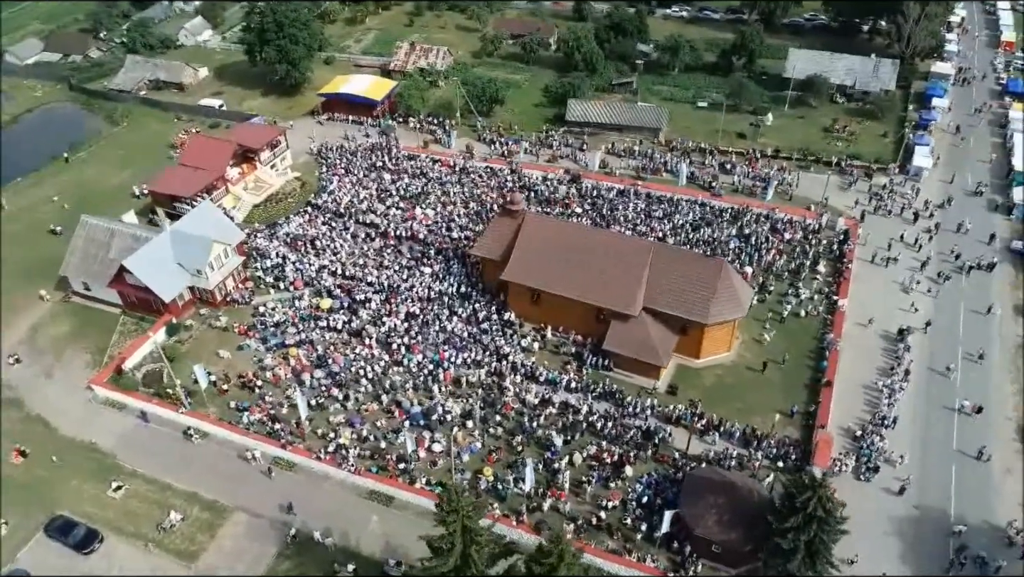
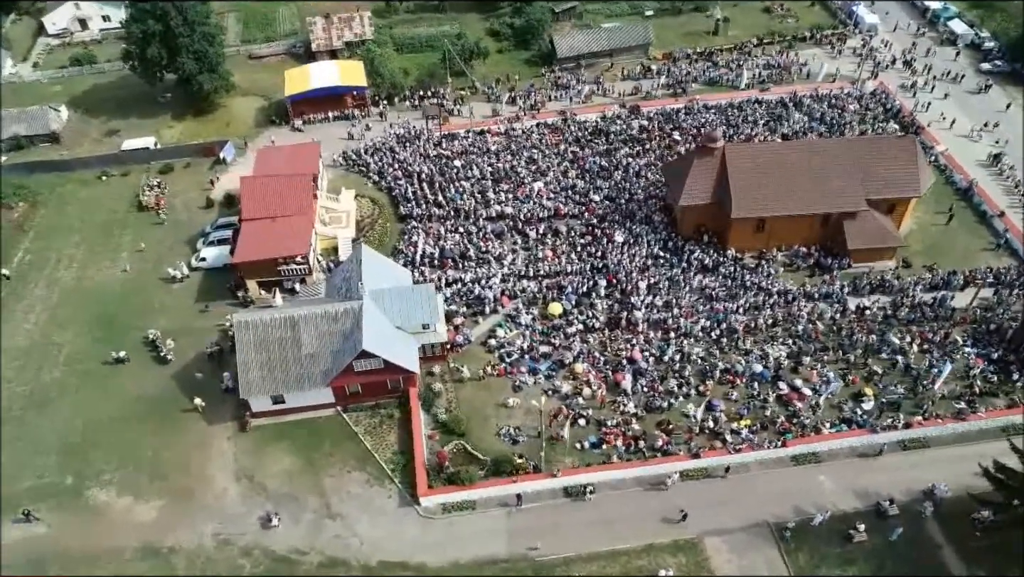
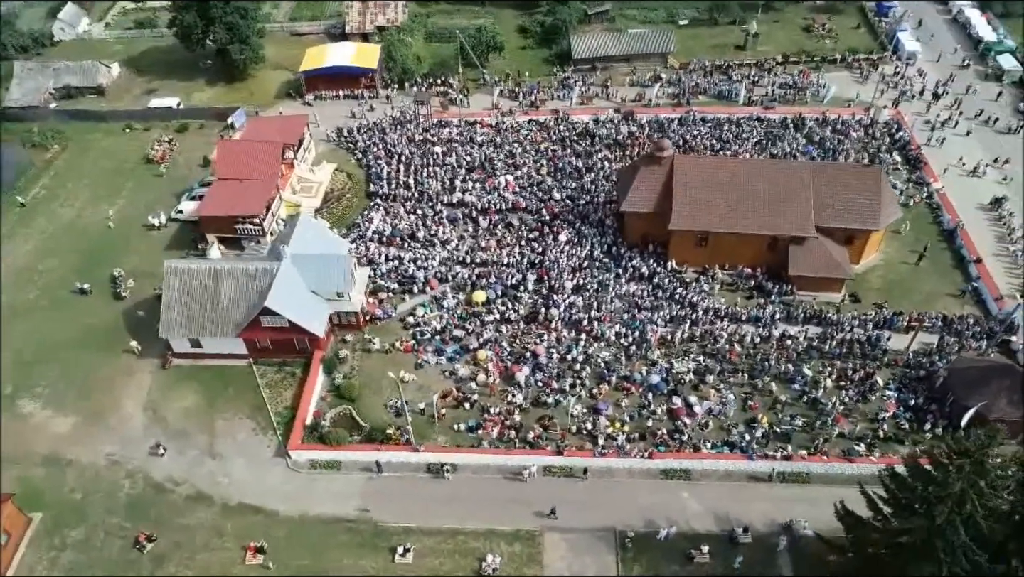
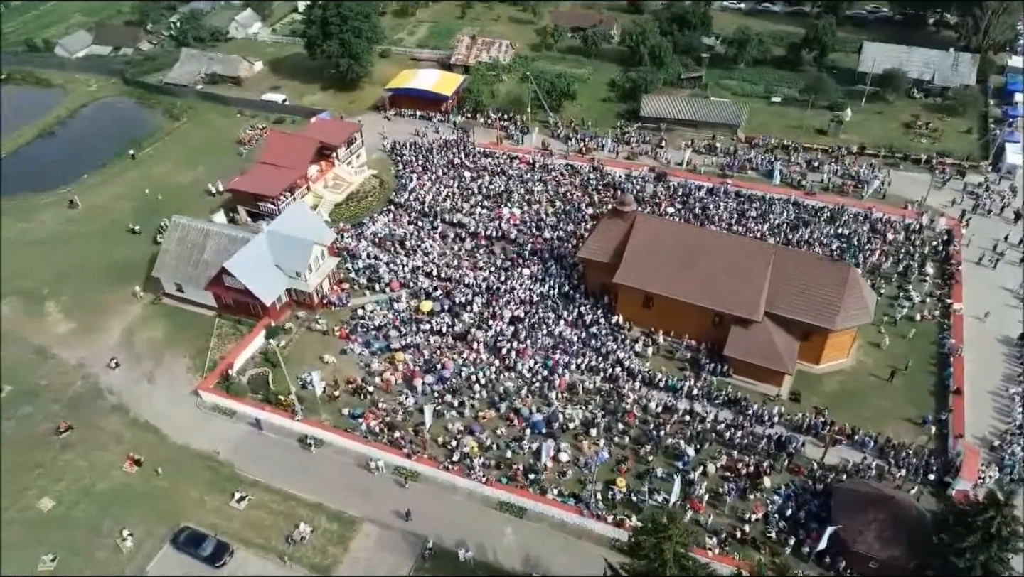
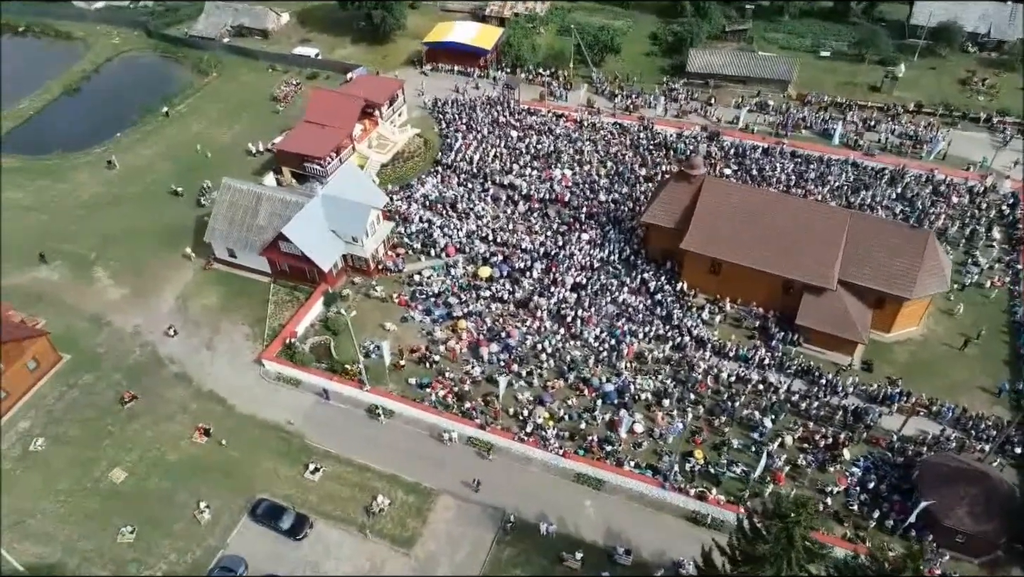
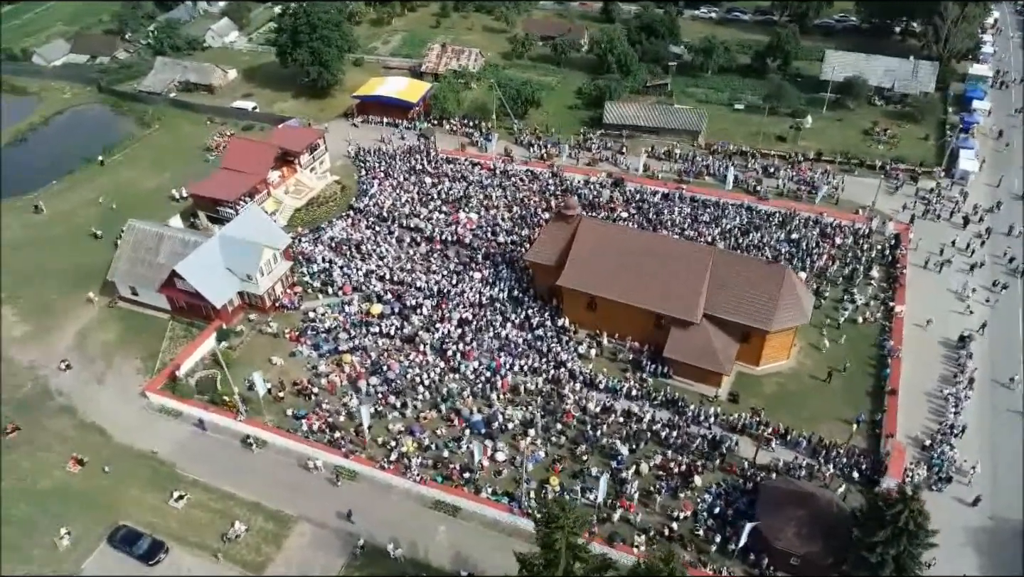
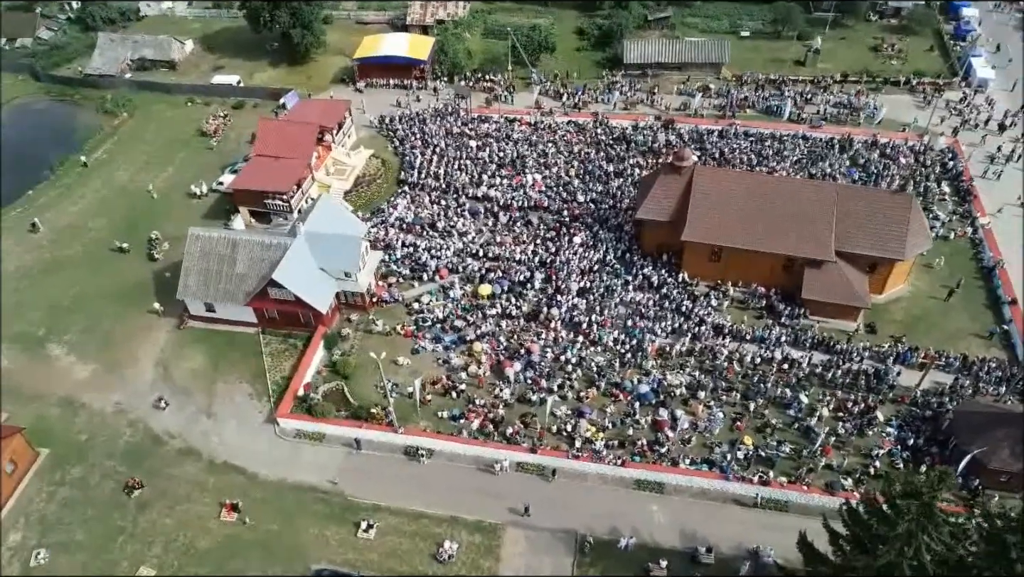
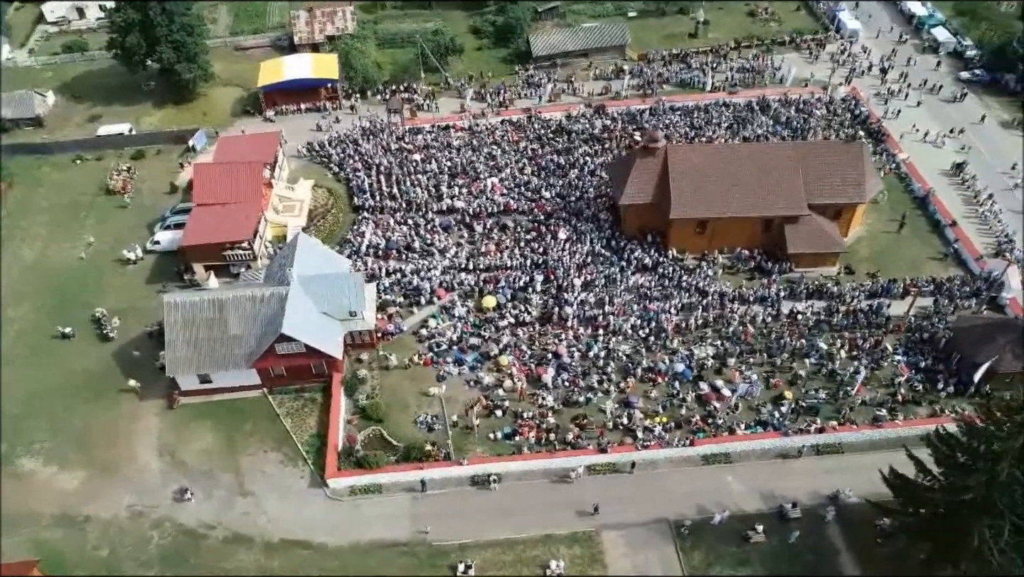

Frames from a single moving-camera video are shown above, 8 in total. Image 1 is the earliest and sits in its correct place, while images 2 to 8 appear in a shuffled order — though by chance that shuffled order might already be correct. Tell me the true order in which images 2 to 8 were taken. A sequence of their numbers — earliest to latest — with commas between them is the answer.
6, 4, 5, 7, 3, 8, 2
